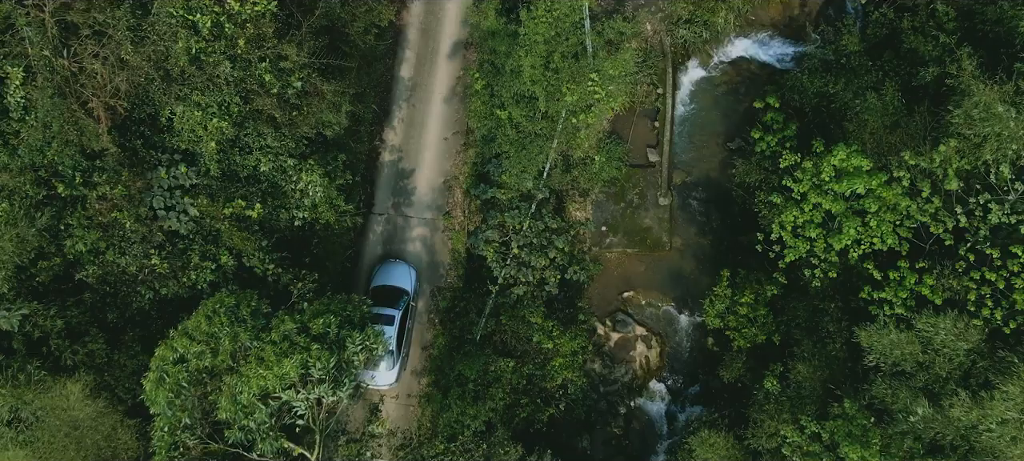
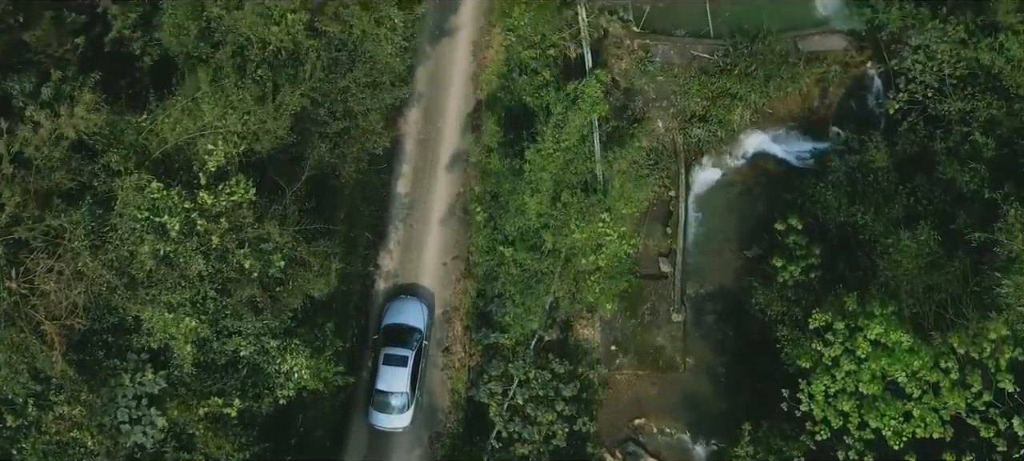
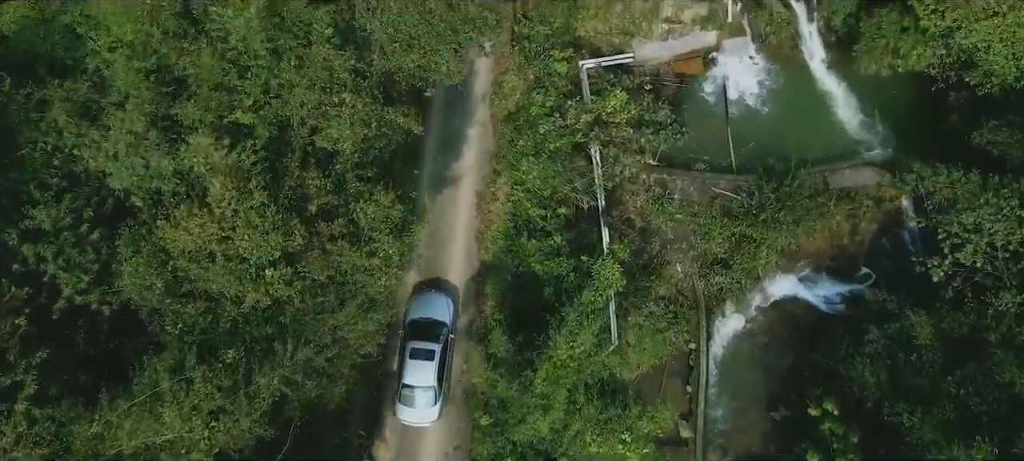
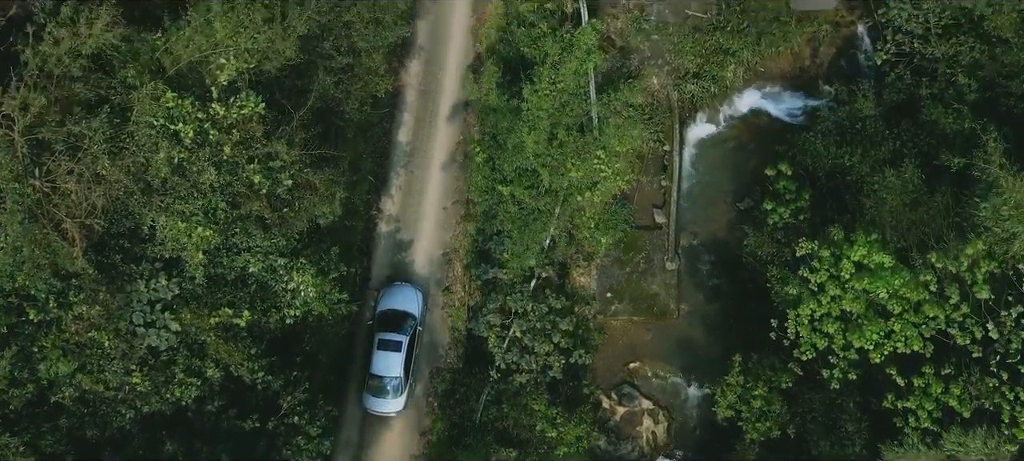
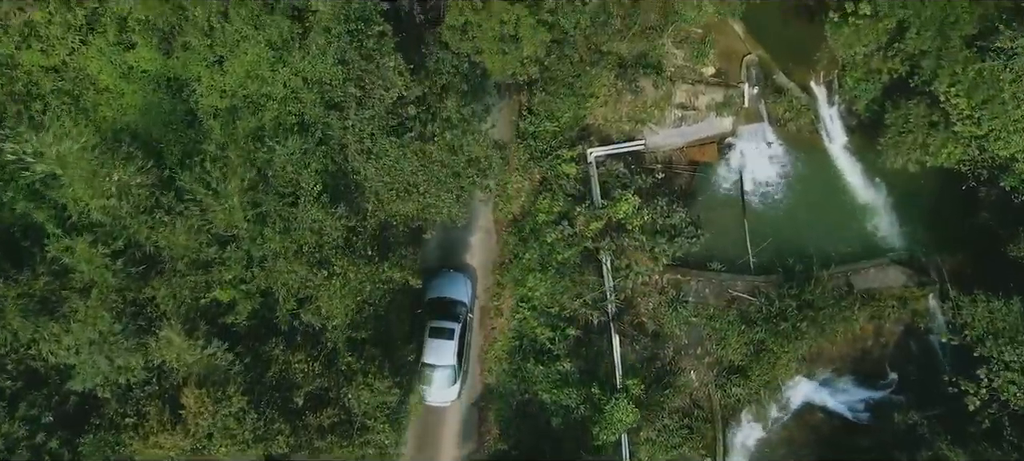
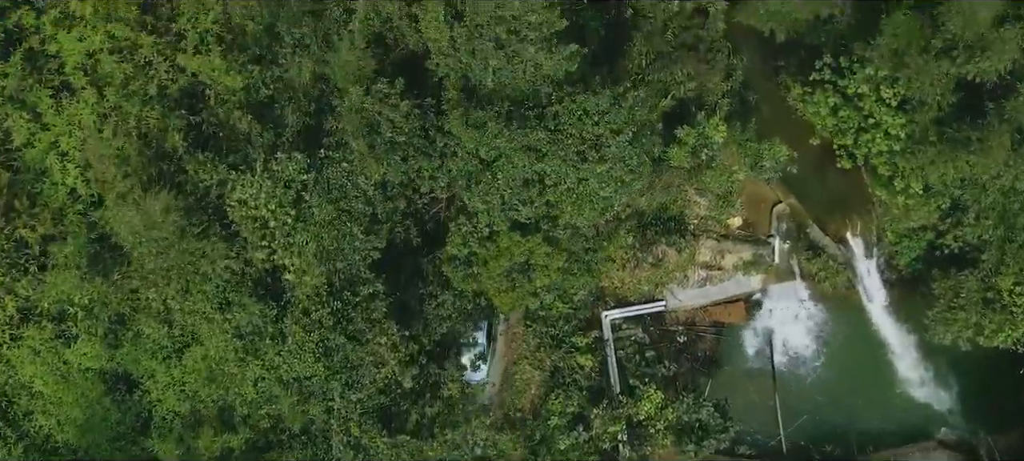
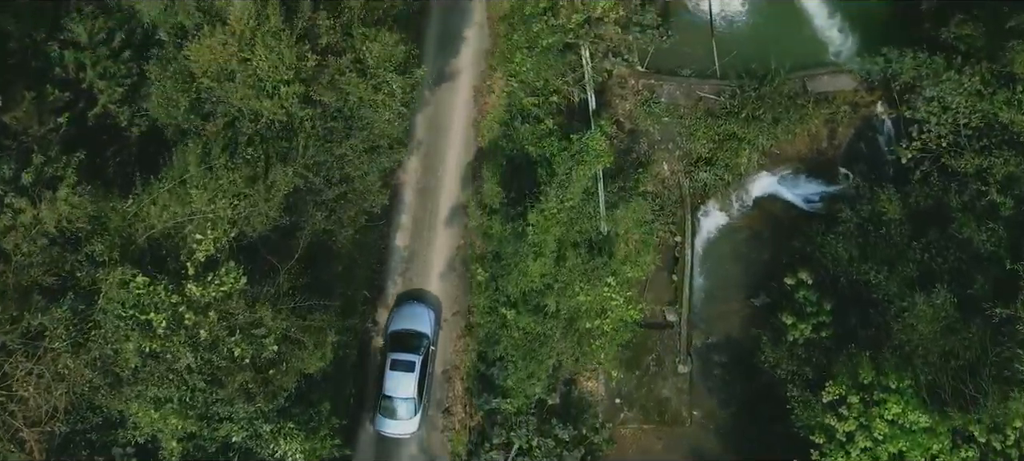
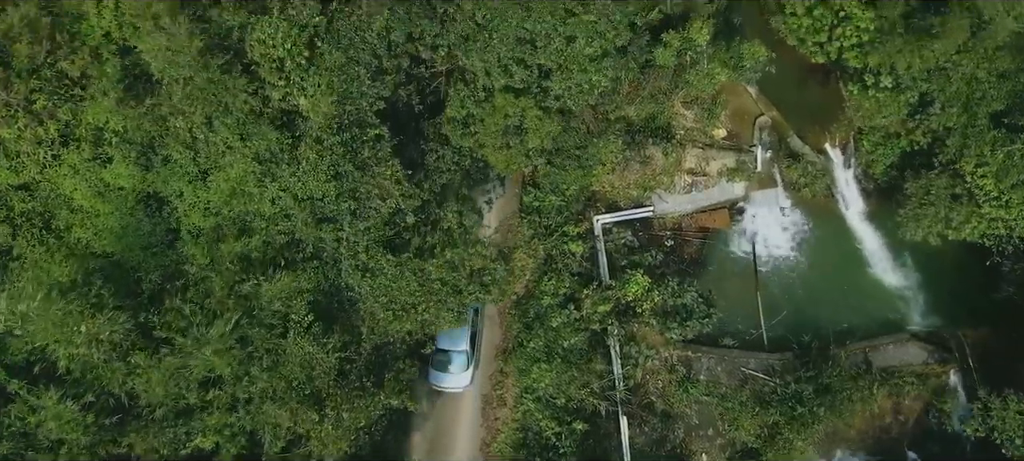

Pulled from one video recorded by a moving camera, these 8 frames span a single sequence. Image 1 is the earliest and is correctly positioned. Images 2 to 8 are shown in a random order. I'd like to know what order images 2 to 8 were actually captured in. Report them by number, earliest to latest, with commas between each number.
4, 2, 7, 3, 5, 8, 6
